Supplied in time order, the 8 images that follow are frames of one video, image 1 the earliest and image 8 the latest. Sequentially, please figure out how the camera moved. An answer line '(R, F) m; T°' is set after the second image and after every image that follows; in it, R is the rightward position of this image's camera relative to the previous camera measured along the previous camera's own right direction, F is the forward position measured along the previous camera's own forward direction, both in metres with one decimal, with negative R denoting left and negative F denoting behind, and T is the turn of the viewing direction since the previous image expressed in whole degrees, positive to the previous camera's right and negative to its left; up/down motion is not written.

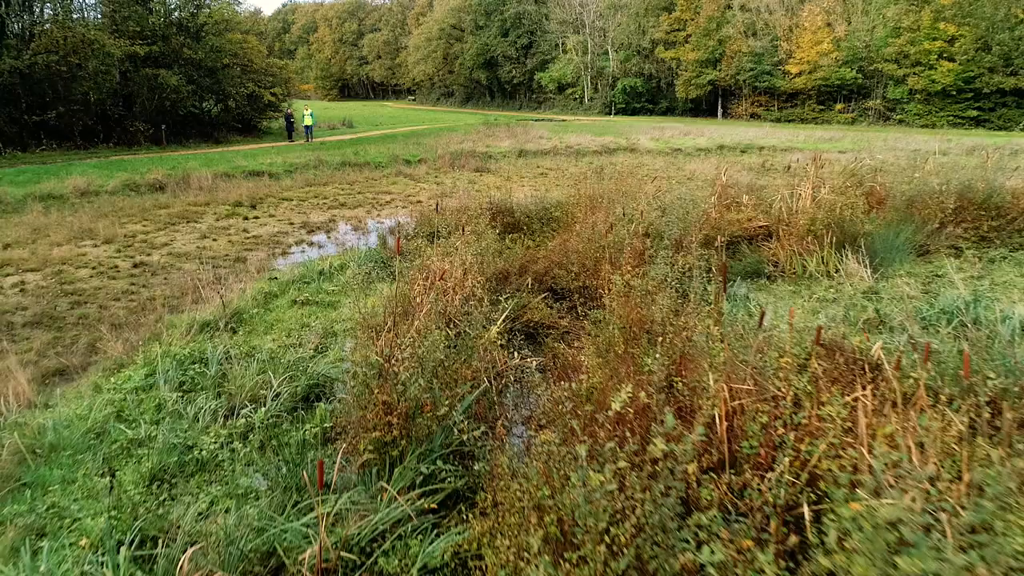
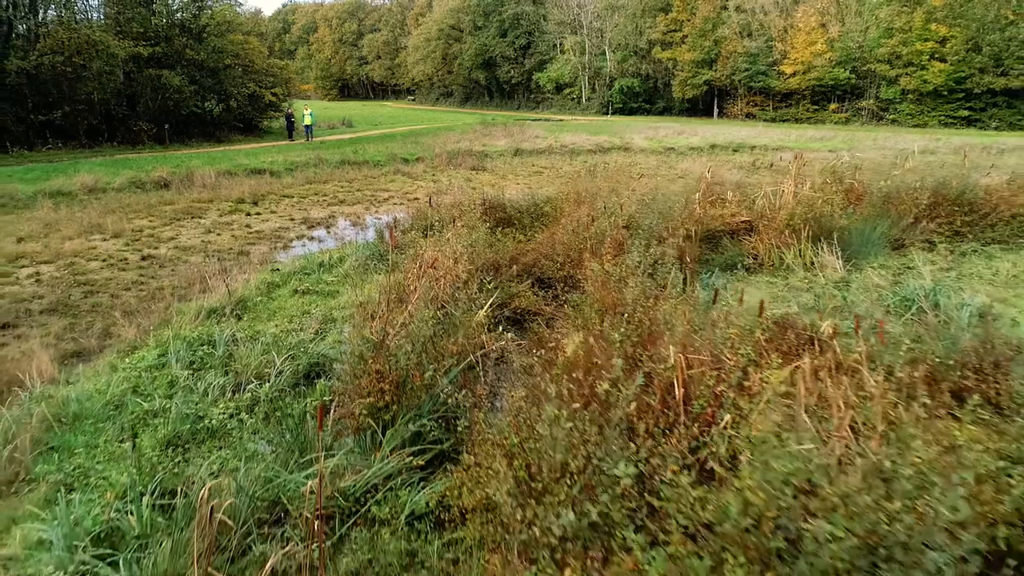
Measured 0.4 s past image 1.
(+0.1, -0.4) m; 0°
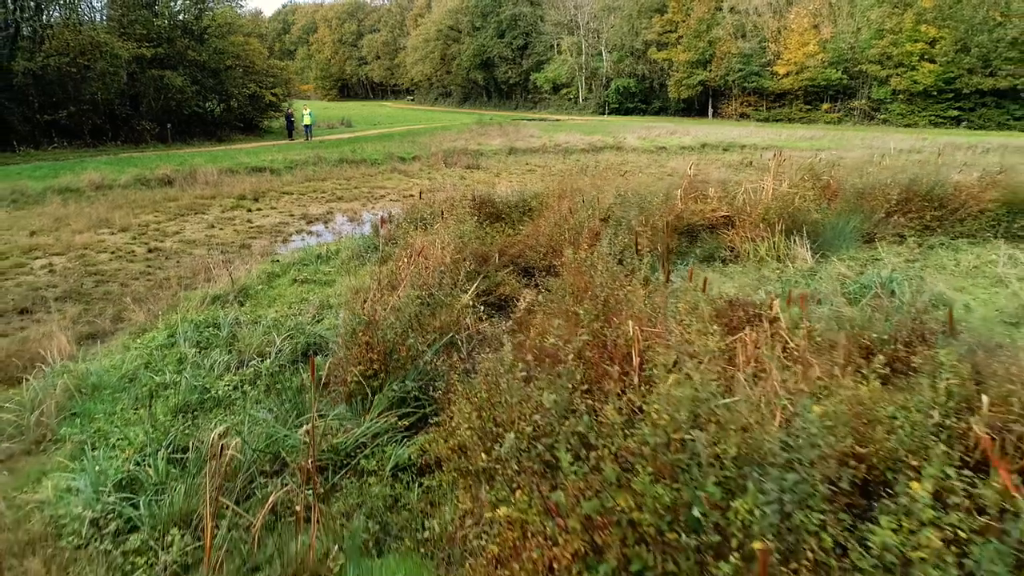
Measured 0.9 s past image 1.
(+0.2, -0.5) m; 0°
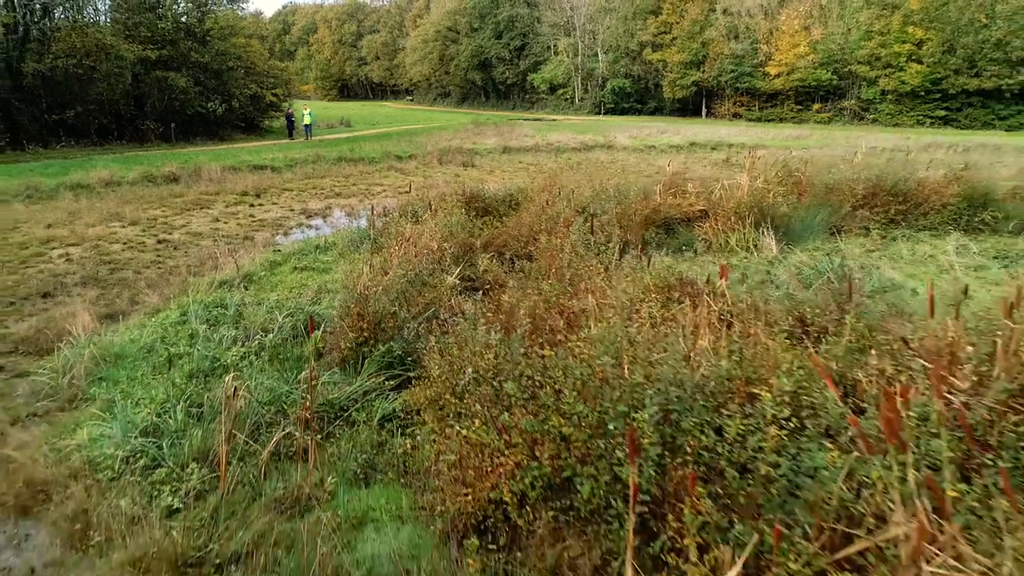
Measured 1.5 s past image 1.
(+0.2, -0.7) m; 0°
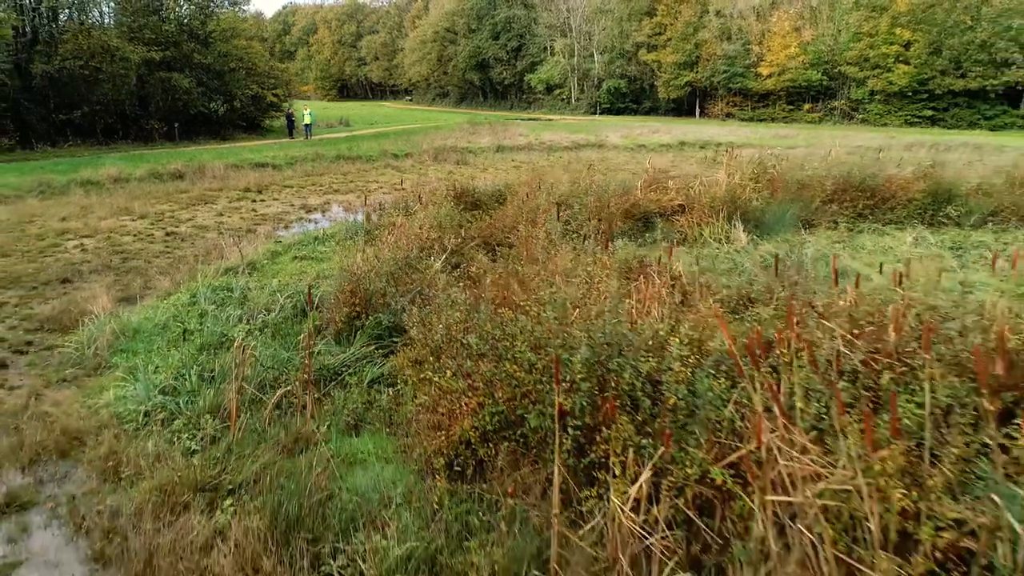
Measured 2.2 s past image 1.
(+0.2, -0.7) m; 0°
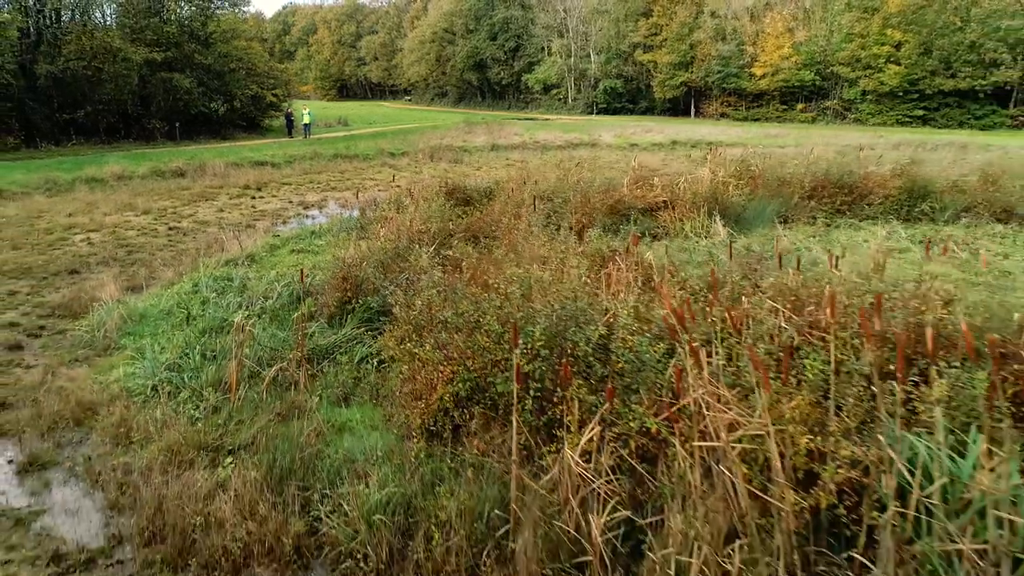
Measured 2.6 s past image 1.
(+0.2, -0.5) m; 0°
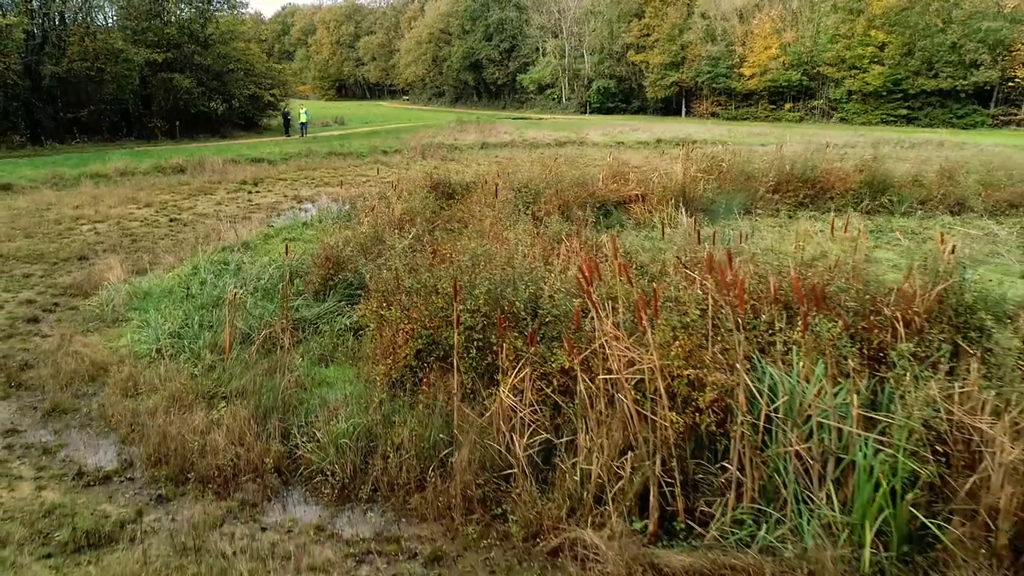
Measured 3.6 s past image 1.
(+0.4, -0.8) m; 0°
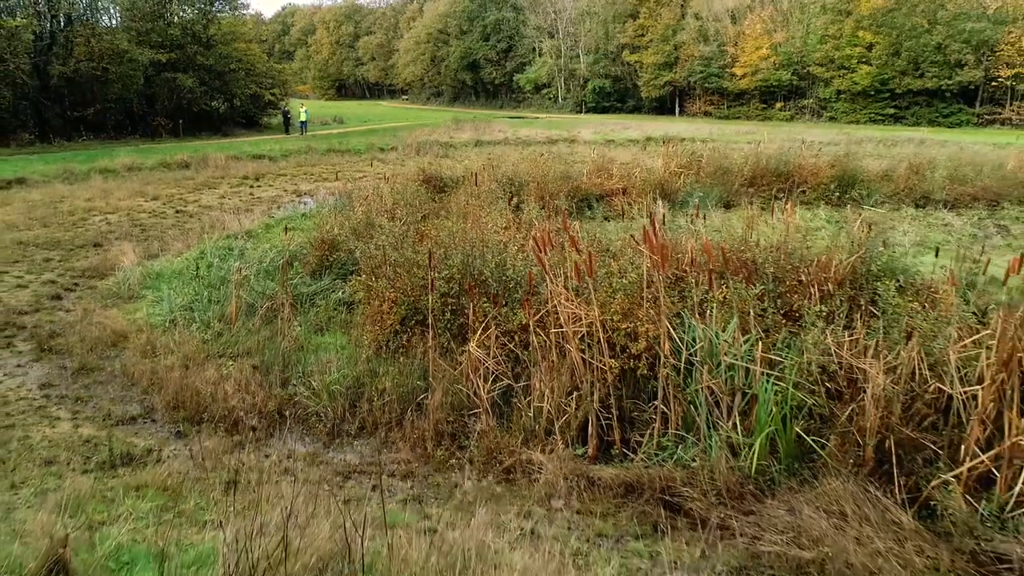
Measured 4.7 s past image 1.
(+0.3, -0.8) m; 0°
